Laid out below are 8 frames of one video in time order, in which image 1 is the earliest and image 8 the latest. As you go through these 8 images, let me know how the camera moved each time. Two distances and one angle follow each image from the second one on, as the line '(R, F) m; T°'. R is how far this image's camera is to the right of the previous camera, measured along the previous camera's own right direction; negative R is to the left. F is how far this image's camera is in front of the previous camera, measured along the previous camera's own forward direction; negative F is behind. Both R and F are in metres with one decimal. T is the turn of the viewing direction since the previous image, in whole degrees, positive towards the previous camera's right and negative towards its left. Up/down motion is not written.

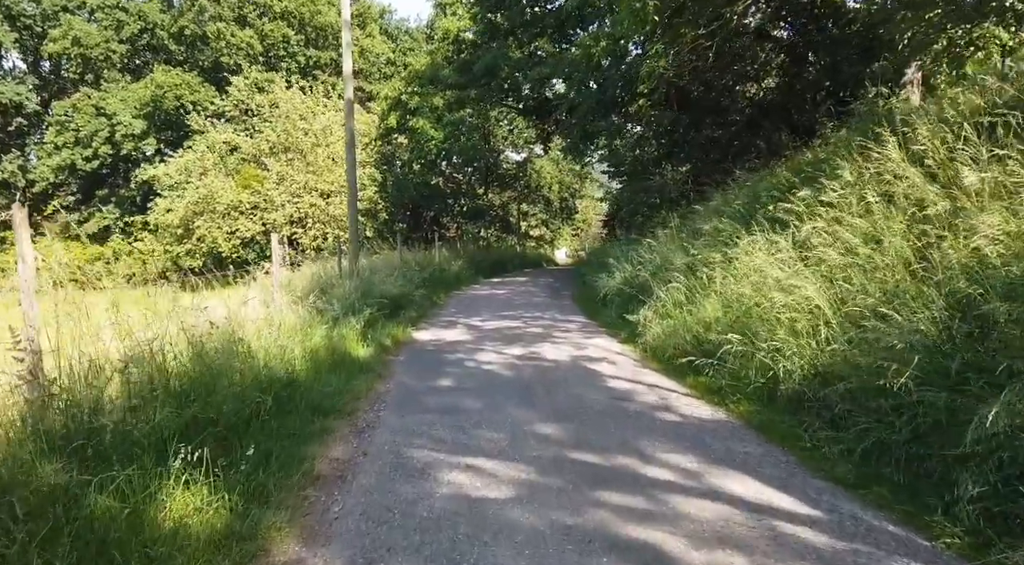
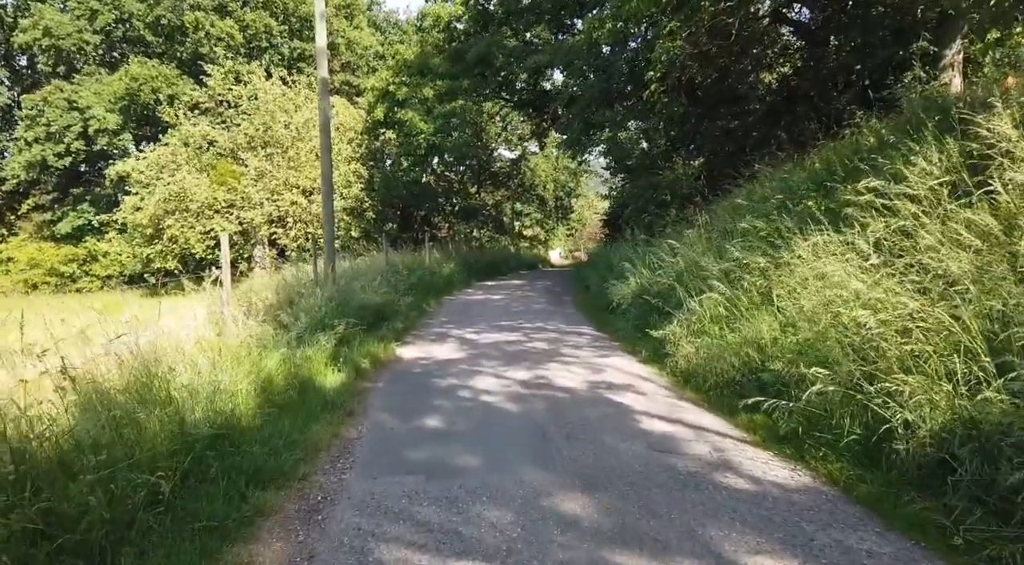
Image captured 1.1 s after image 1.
(-0.1, +1.4) m; +1°
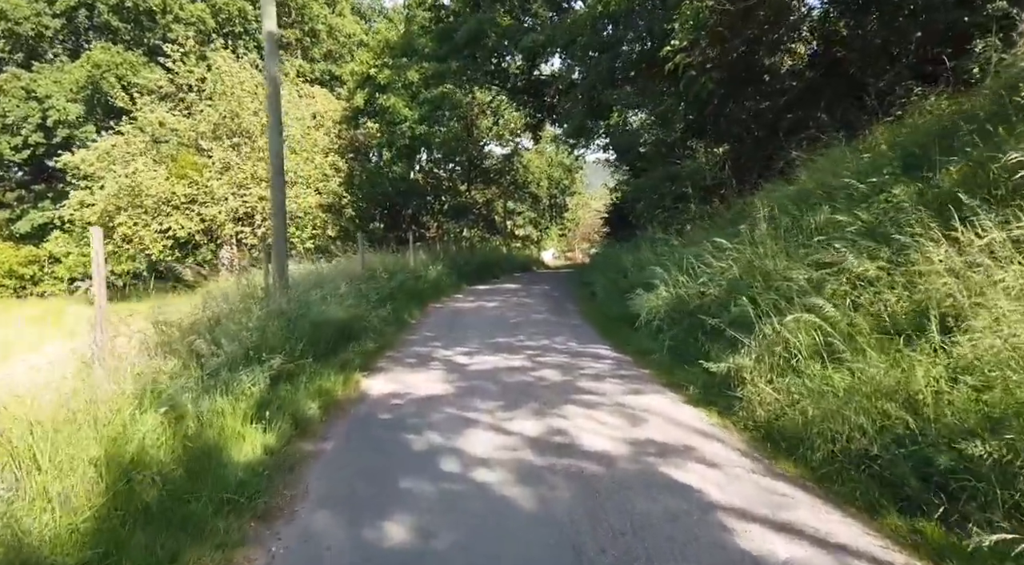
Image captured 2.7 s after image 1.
(-0.1, +2.0) m; +1°
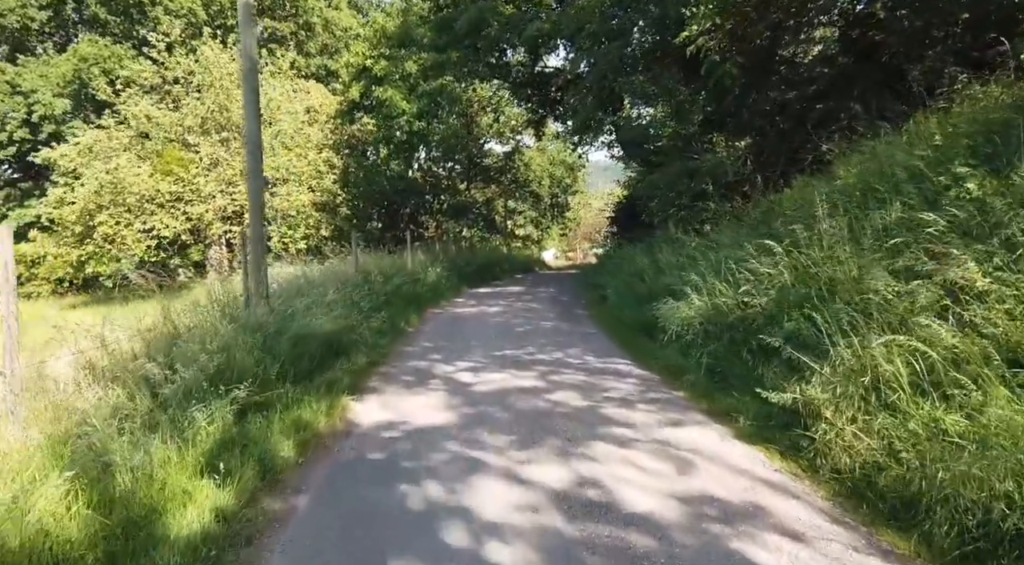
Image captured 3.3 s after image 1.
(-0.1, +1.0) m; 0°
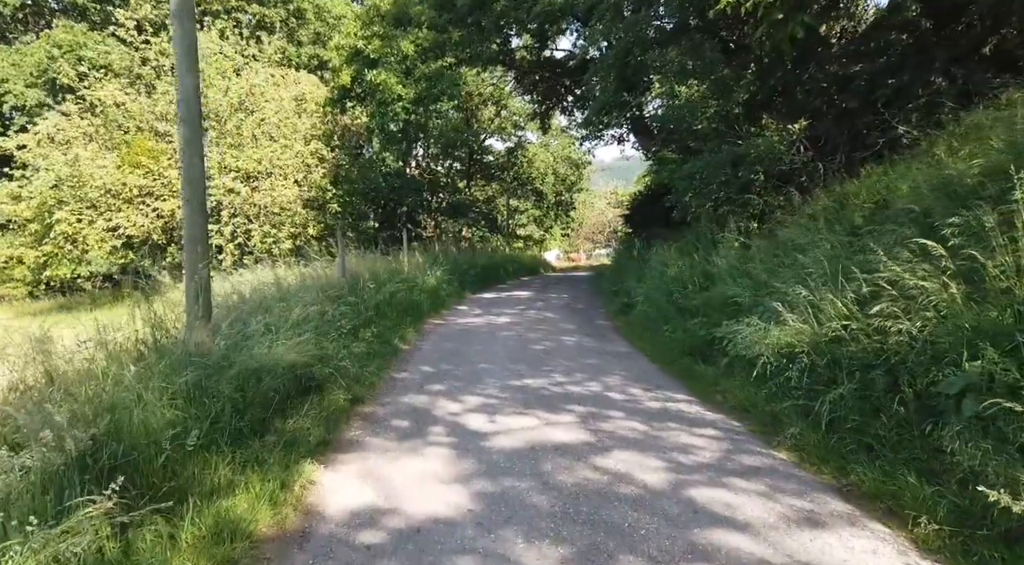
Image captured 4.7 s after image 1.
(-0.2, +1.8) m; 0°
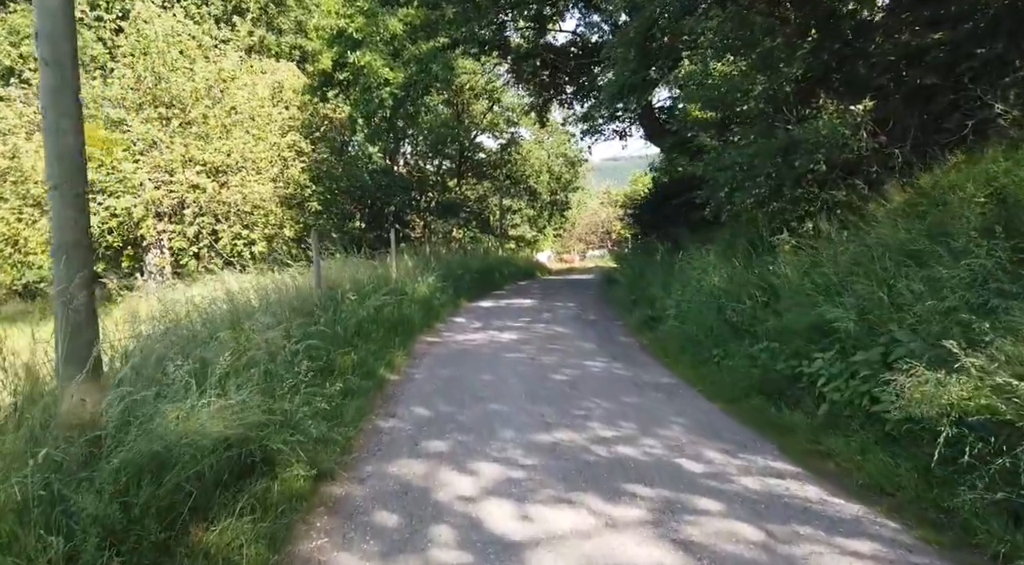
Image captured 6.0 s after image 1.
(-0.3, +1.7) m; +1°
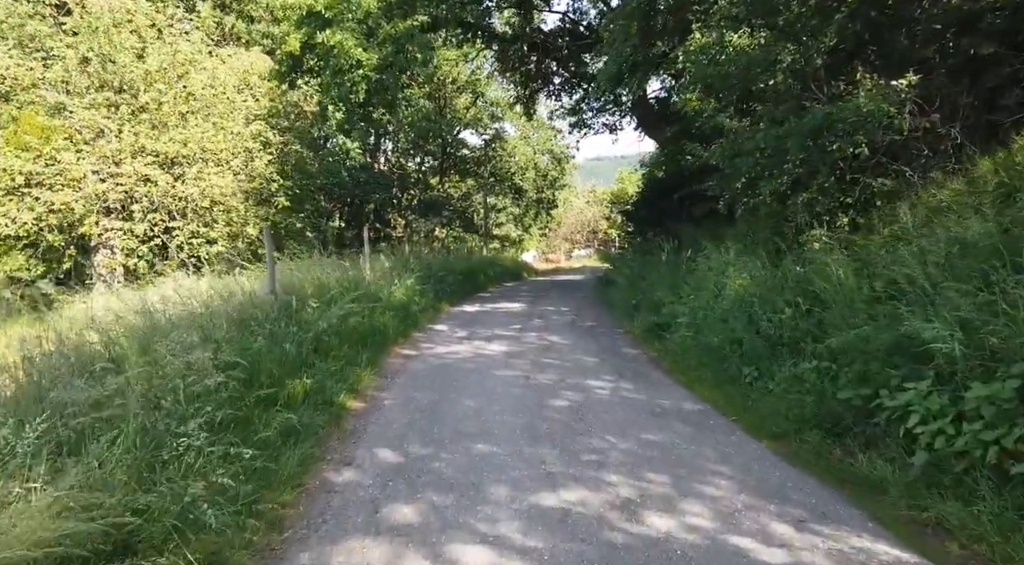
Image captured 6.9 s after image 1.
(0.0, +1.3) m; +1°
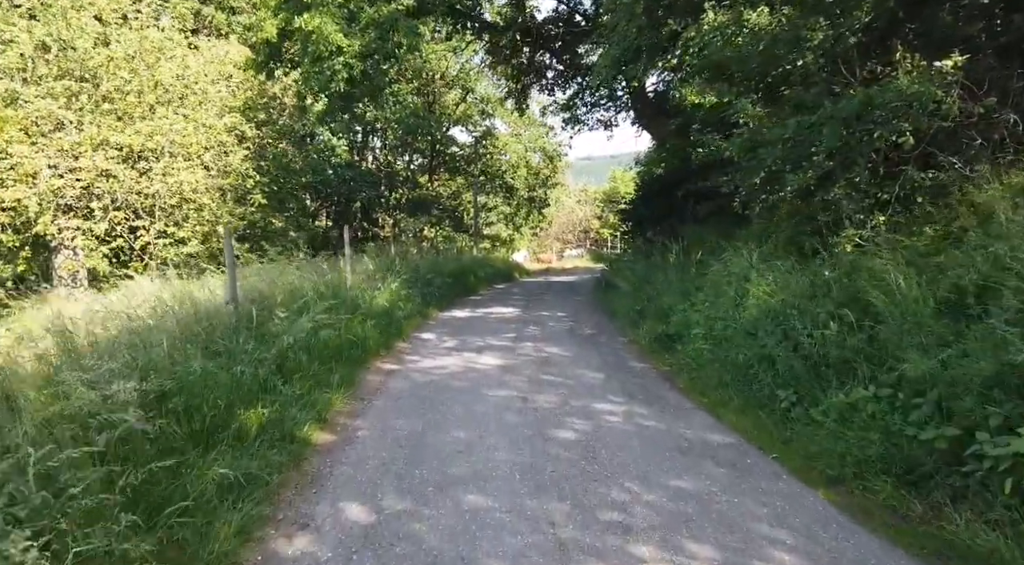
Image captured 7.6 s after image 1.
(0.0, +0.9) m; +1°
